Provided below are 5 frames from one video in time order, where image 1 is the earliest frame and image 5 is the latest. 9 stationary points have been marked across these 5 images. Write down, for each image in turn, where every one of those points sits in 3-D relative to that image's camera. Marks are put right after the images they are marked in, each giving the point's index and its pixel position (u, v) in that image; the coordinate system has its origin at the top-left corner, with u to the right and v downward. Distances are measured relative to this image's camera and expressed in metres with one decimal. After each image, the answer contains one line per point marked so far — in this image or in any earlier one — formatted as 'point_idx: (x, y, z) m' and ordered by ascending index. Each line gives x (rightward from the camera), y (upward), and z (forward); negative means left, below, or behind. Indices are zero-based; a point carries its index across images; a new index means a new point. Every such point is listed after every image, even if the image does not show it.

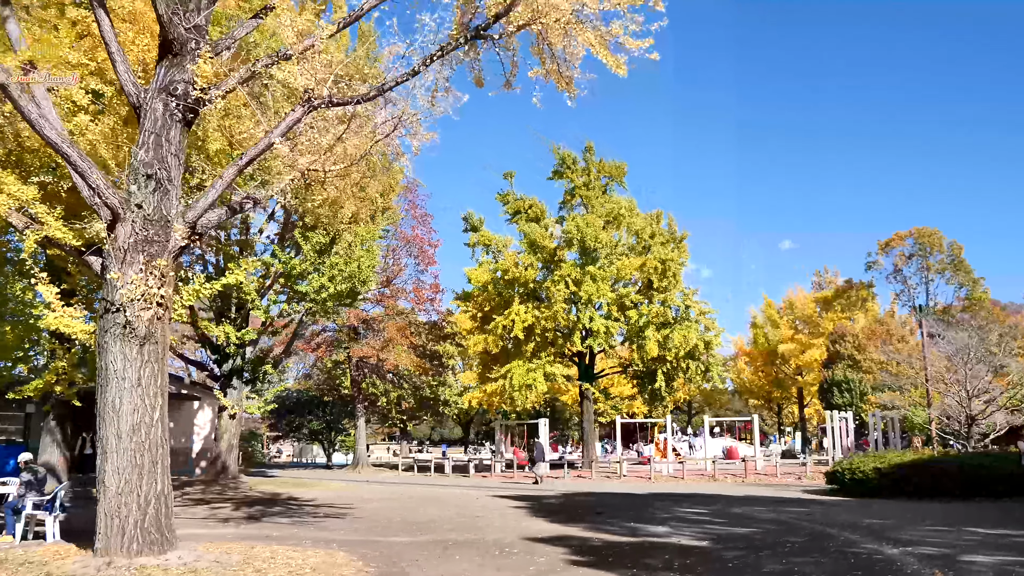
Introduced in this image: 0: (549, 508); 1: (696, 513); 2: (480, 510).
0: (+0.7, -4.2, +14.2) m
1: (+3.4, -4.2, +13.6) m
2: (-0.6, -4.2, +14.0) m
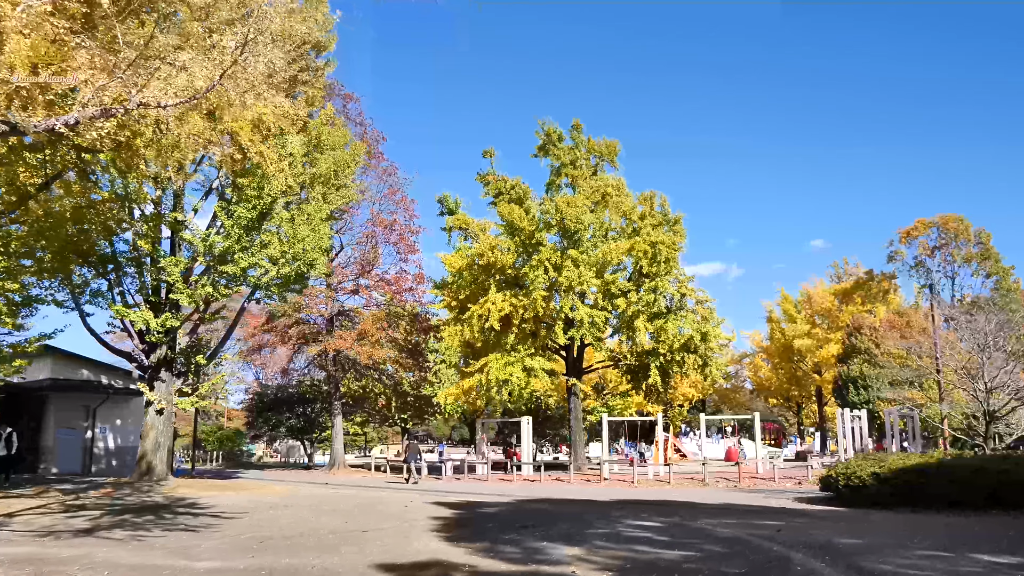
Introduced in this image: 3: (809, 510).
0: (-0.7, -3.8, +12.0) m
1: (+2.0, -3.7, +11.3) m
2: (-2.0, -3.7, +11.9) m
3: (+5.7, -4.3, +14.3) m
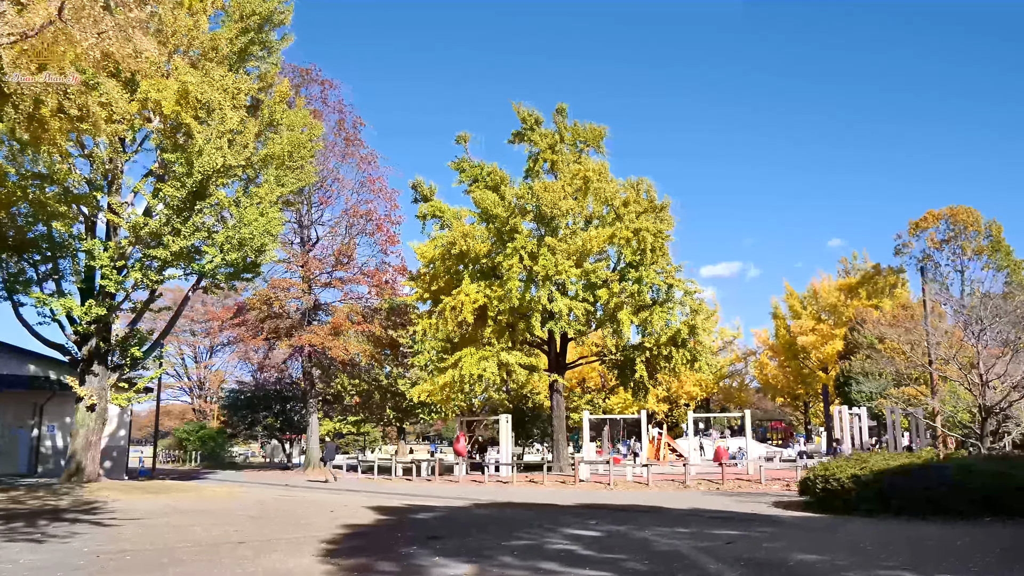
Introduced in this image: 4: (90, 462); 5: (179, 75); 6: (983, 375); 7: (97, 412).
0: (-1.8, -3.4, +10.6) m
1: (+0.8, -3.4, +9.9) m
2: (-3.2, -3.4, +10.5) m
3: (+4.7, -4.0, +12.8) m
4: (-10.1, -4.2, +17.6) m
5: (-7.7, +4.9, +16.7) m
6: (+12.2, -2.2, +18.9) m
7: (-10.0, -3.0, +17.7) m
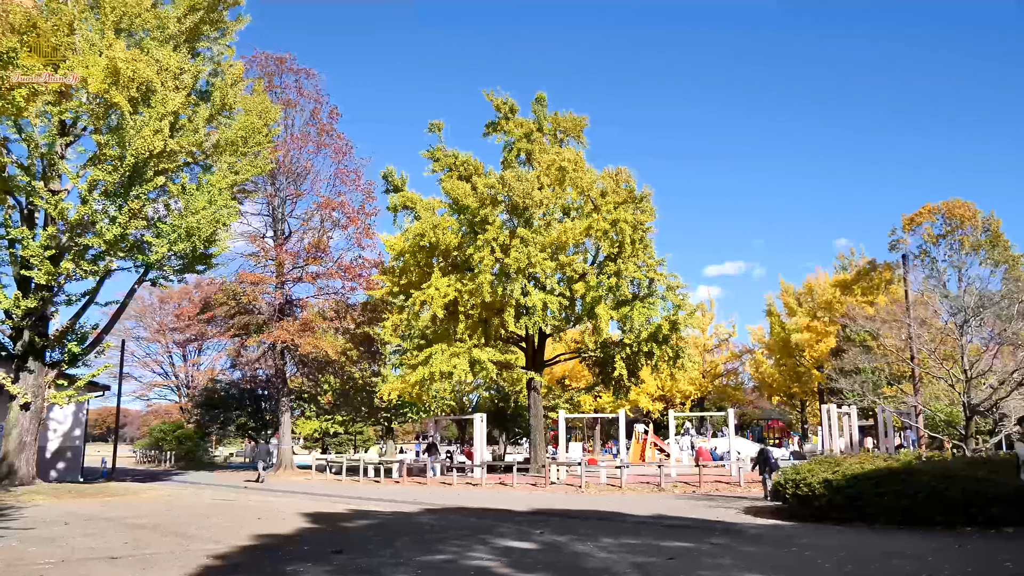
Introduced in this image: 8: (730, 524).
0: (-2.7, -3.3, +9.6) m
1: (-0.1, -3.2, +8.8) m
2: (-4.1, -3.2, +9.5) m
3: (+3.7, -3.8, +11.8) m
4: (-11.0, -4.0, +16.6) m
5: (-8.6, +5.1, +15.7) m
6: (+11.2, -2.0, +17.9) m
7: (-10.9, -2.8, +16.7) m
8: (+3.6, -3.8, +11.9) m
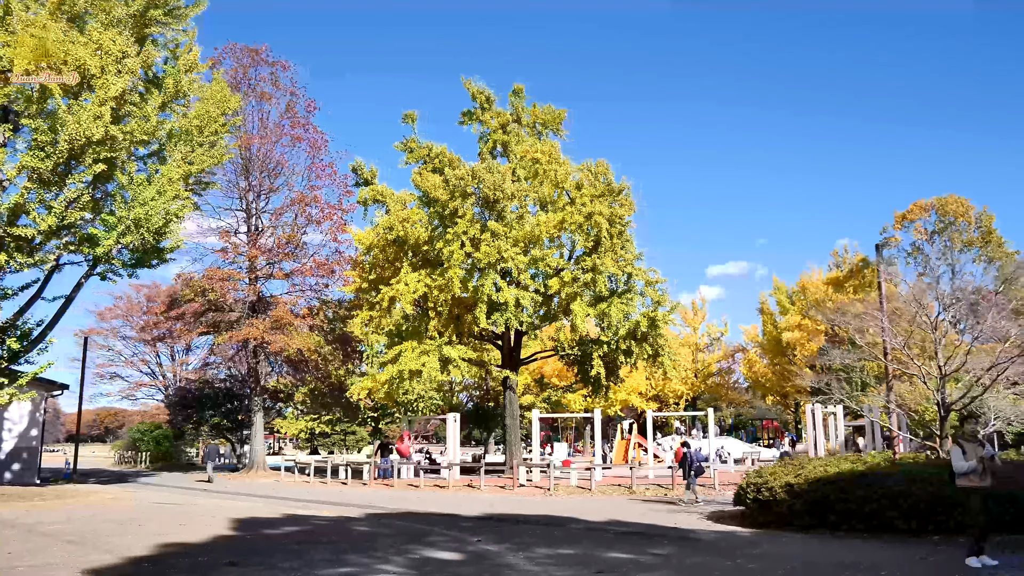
0: (-3.6, -3.1, +8.8) m
1: (-1.0, -3.0, +8.1) m
2: (-5.0, -3.1, +8.7) m
3: (+2.8, -3.6, +11.0) m
4: (-11.9, -3.8, +15.9) m
5: (-9.5, +5.3, +15.0) m
6: (+10.3, -1.9, +17.1) m
7: (-11.8, -2.6, +15.9) m
8: (+2.7, -3.7, +11.2) m
